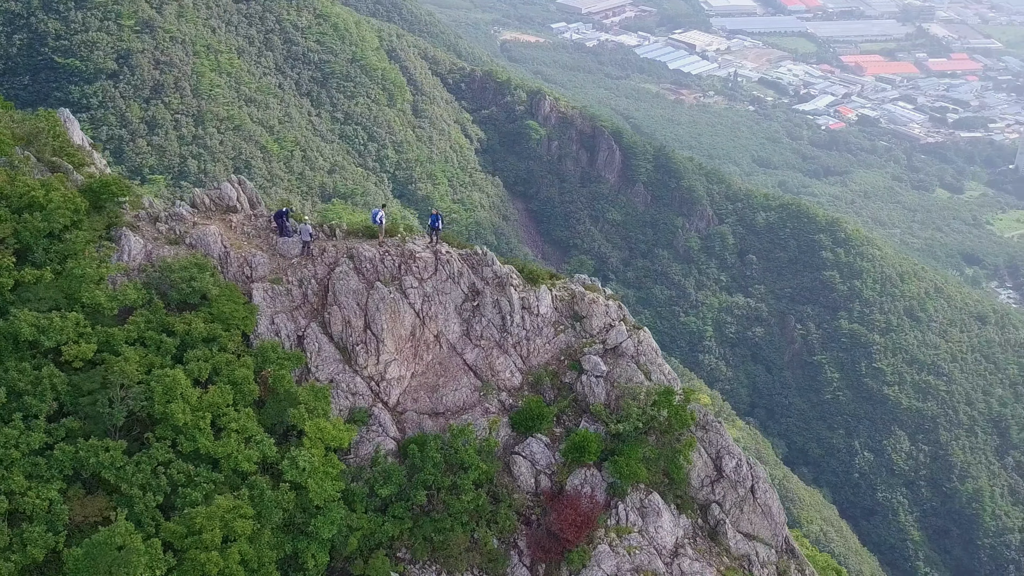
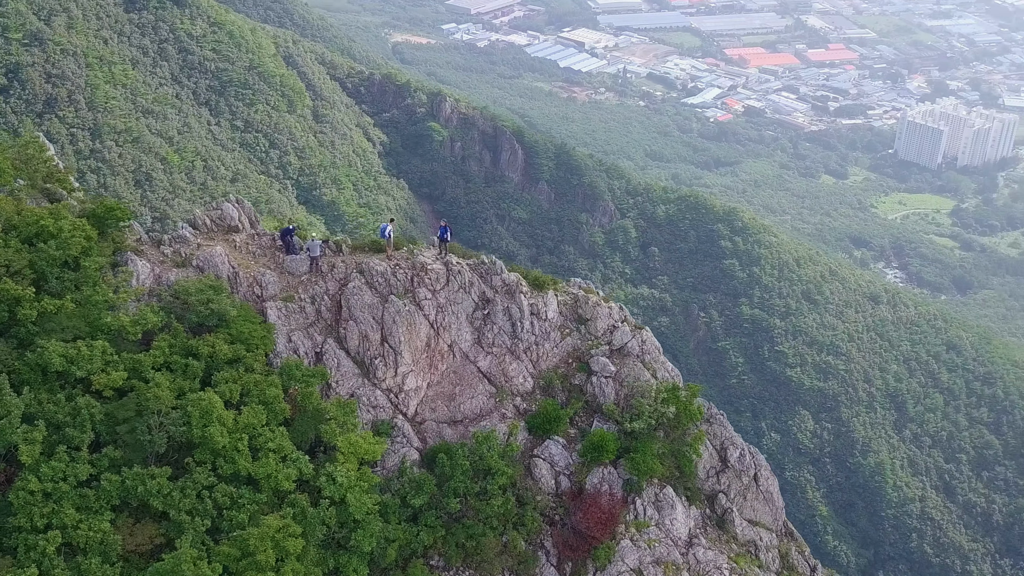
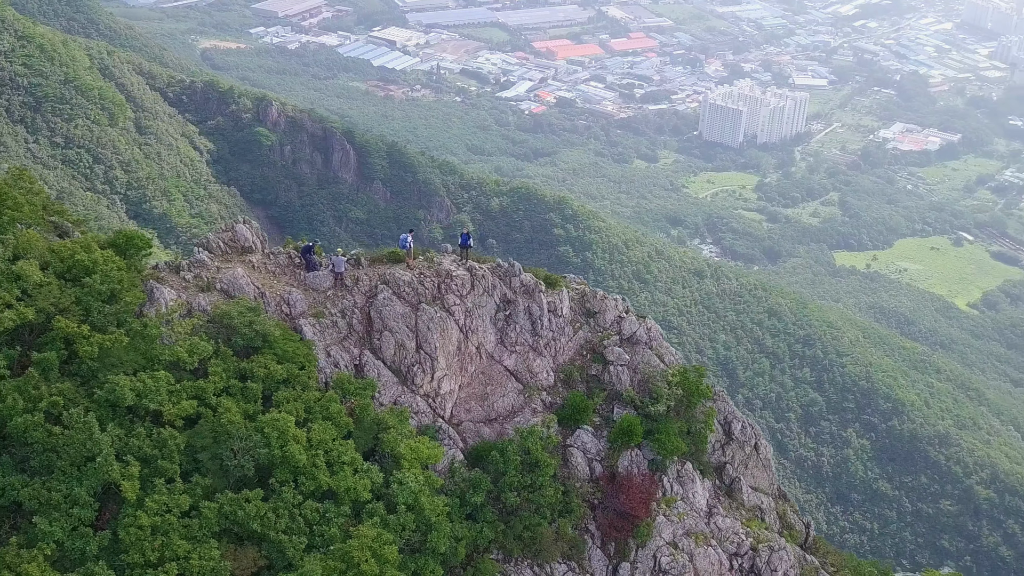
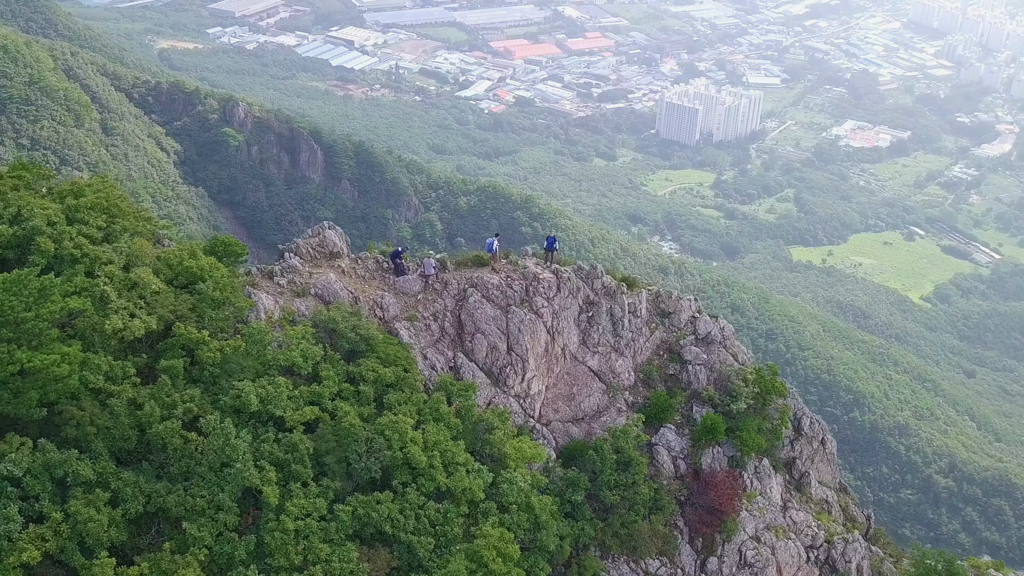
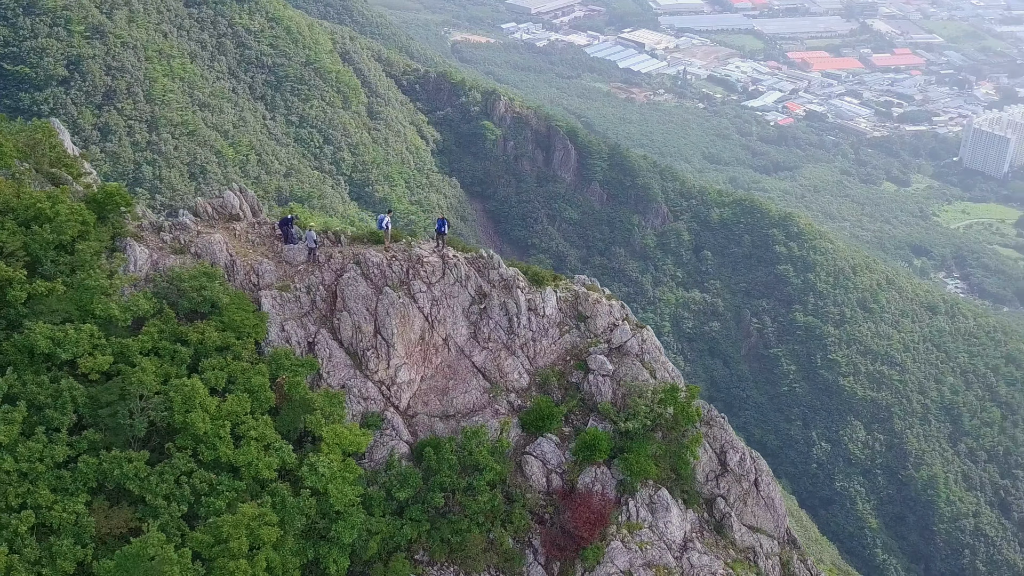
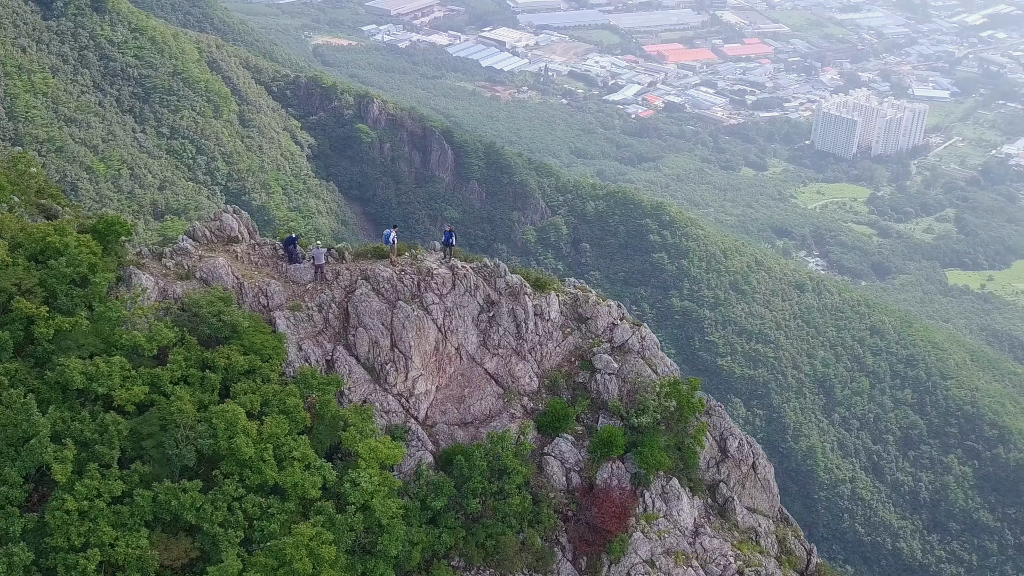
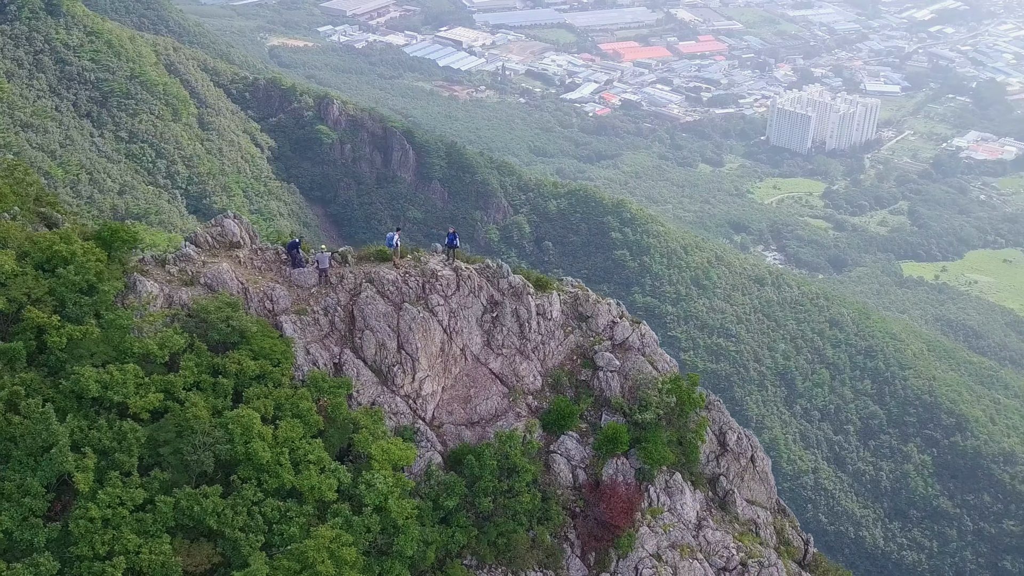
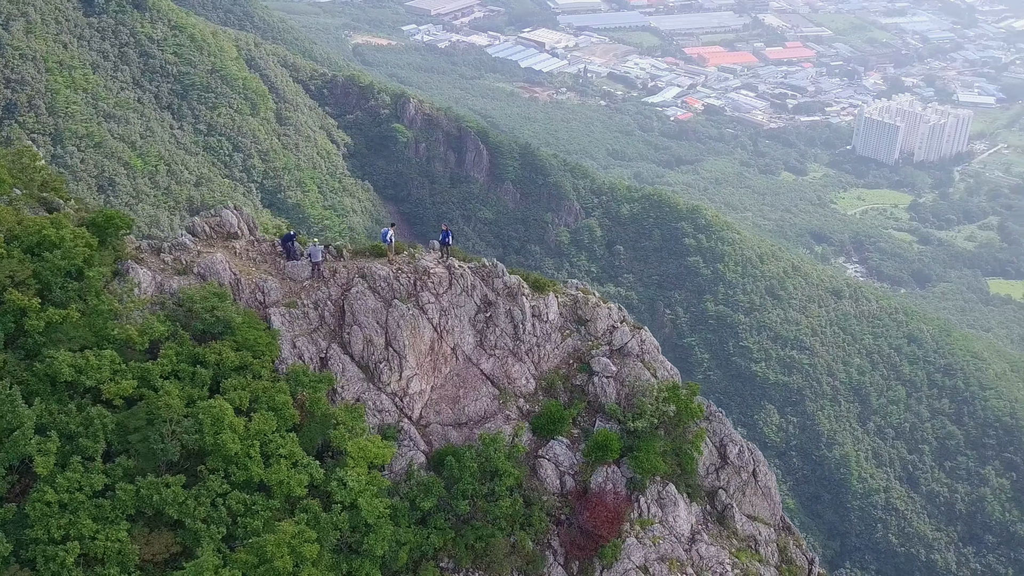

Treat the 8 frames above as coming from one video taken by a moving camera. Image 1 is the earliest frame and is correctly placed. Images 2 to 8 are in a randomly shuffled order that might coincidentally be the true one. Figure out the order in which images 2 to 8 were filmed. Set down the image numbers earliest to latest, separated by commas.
5, 2, 8, 6, 7, 3, 4
